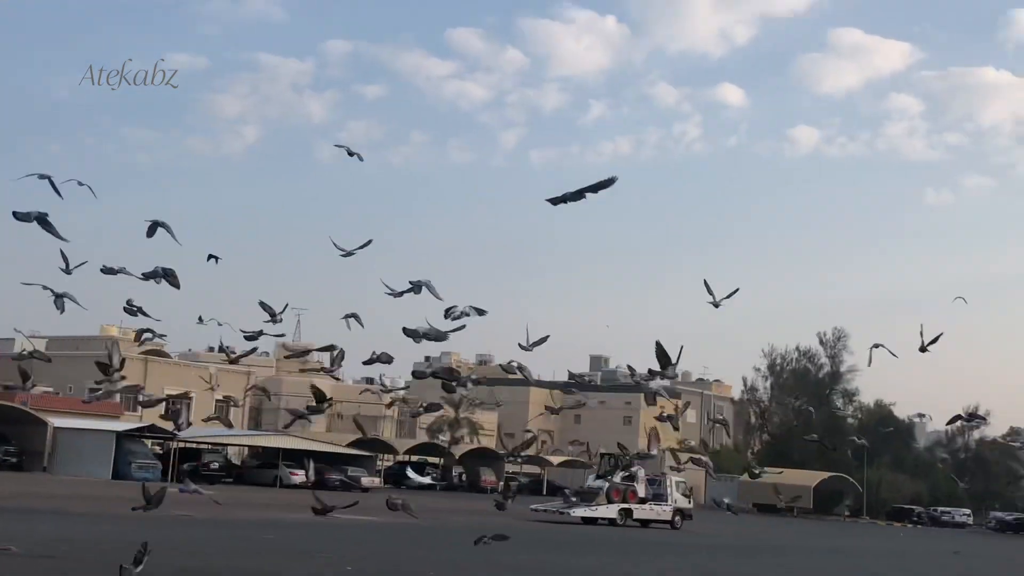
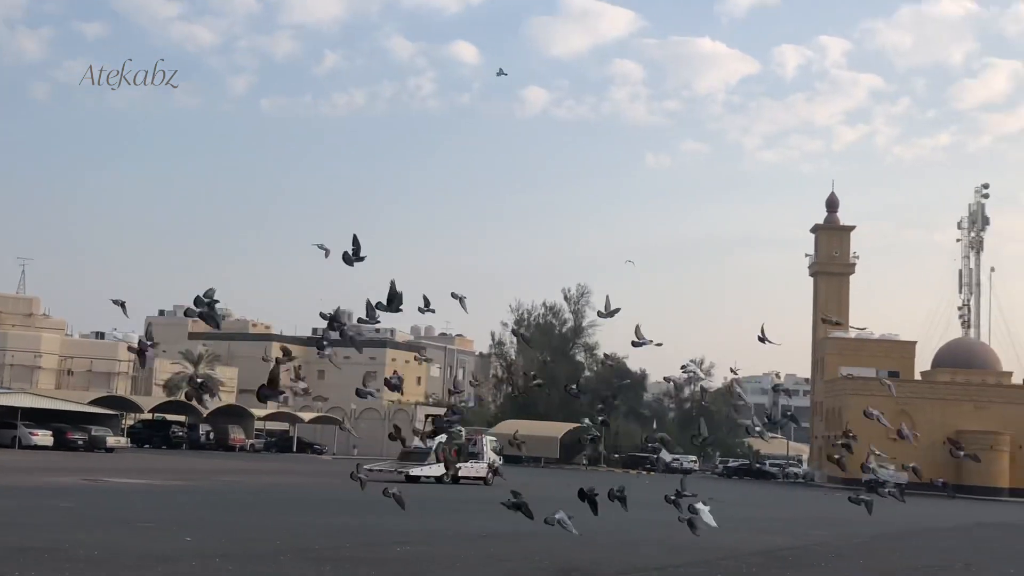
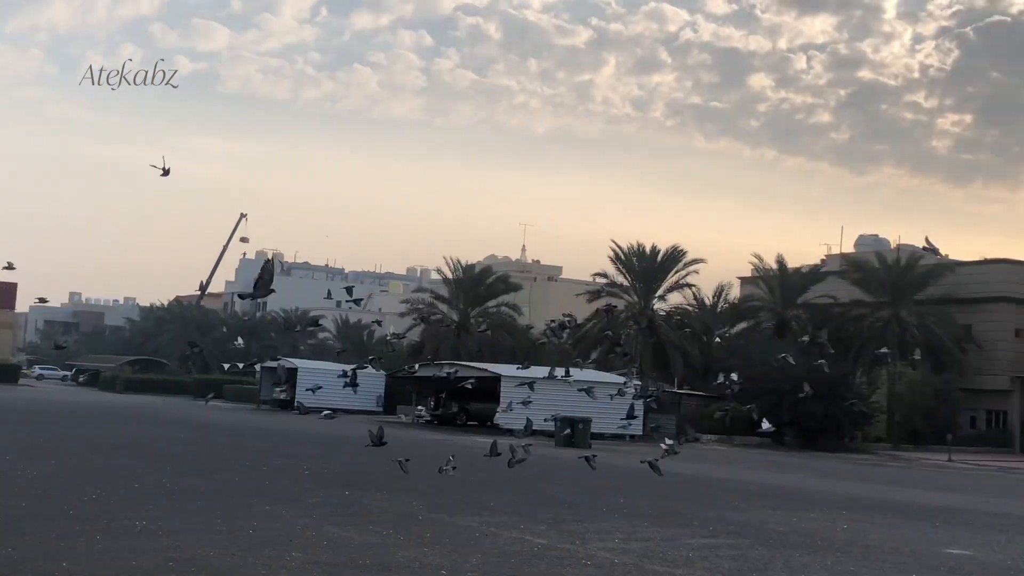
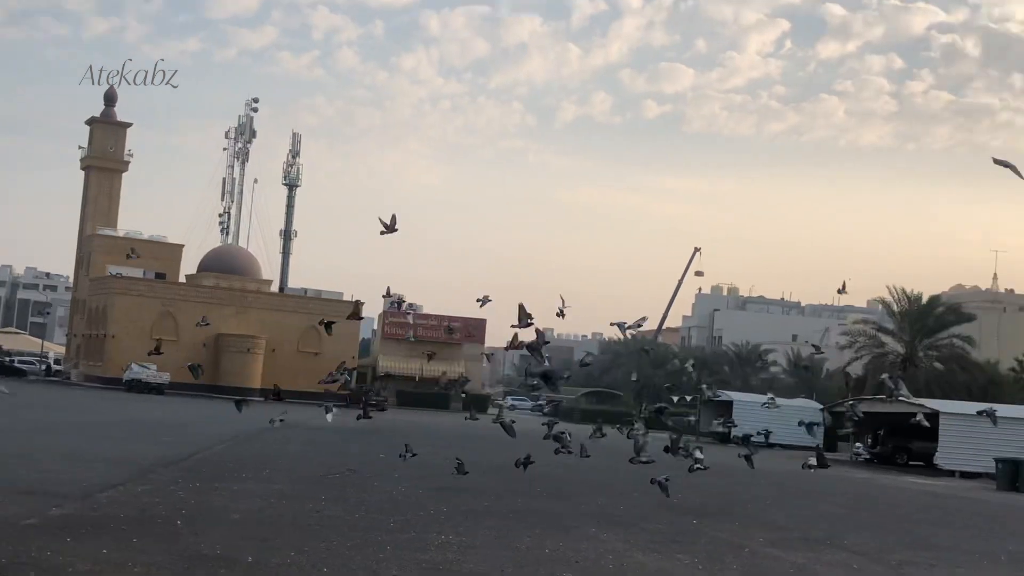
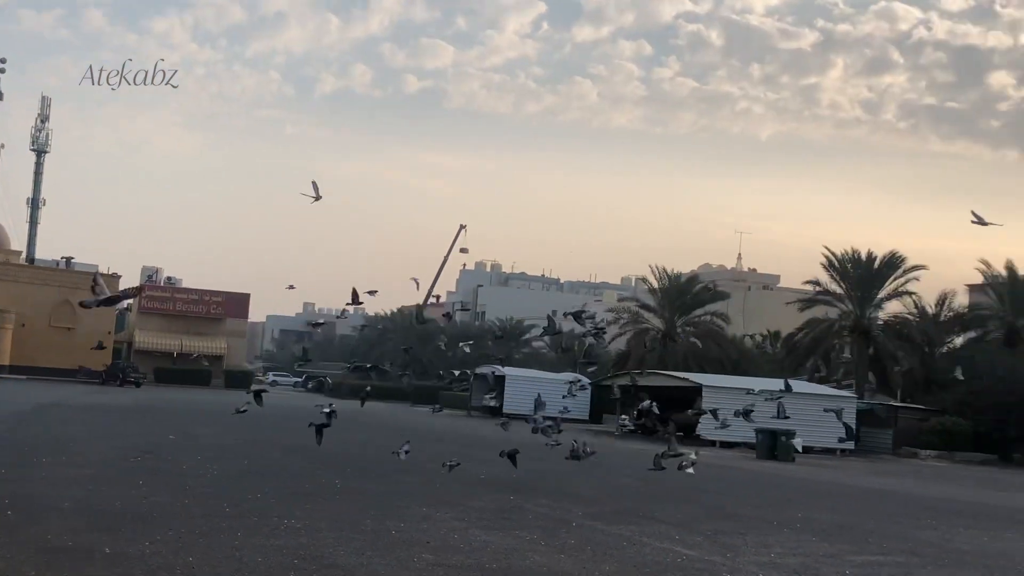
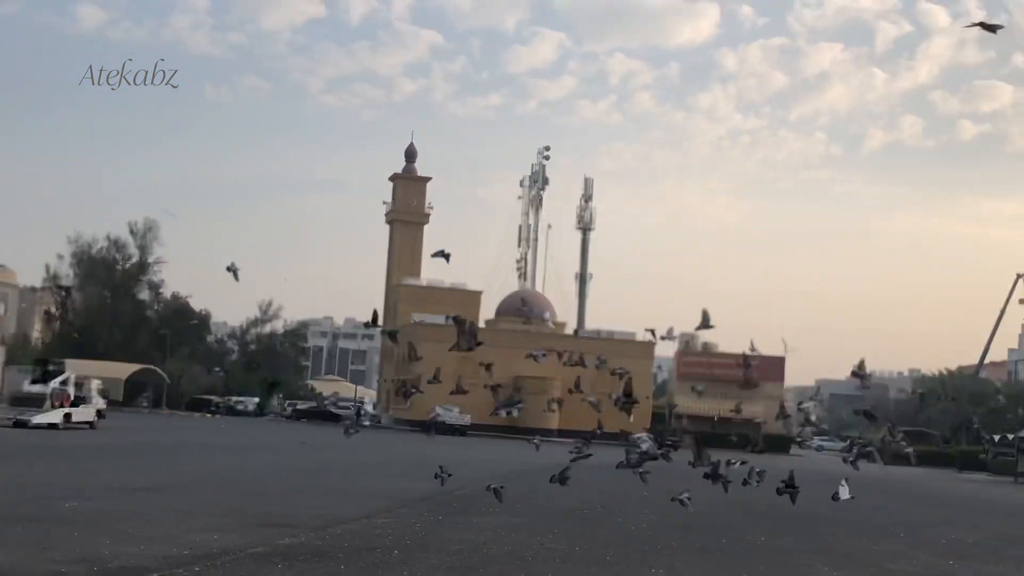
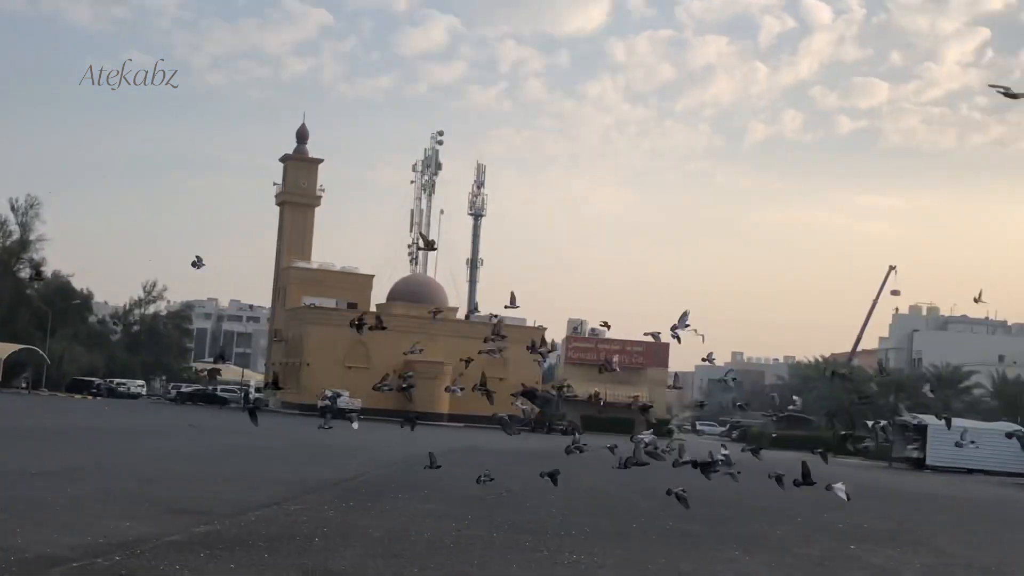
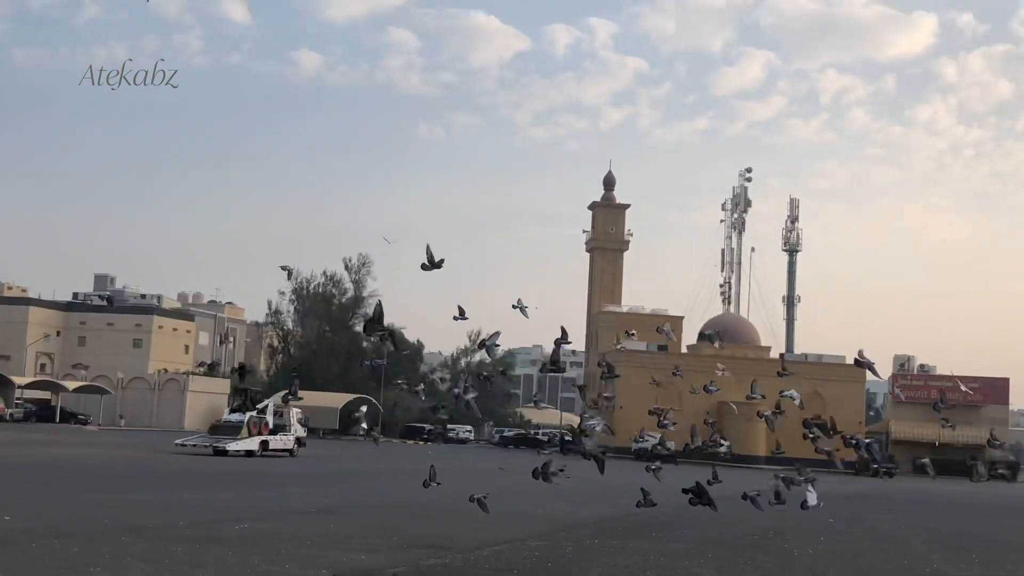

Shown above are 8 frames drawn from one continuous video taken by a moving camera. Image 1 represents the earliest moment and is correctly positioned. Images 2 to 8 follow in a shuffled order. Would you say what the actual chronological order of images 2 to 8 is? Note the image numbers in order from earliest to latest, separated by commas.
2, 8, 6, 7, 4, 5, 3
